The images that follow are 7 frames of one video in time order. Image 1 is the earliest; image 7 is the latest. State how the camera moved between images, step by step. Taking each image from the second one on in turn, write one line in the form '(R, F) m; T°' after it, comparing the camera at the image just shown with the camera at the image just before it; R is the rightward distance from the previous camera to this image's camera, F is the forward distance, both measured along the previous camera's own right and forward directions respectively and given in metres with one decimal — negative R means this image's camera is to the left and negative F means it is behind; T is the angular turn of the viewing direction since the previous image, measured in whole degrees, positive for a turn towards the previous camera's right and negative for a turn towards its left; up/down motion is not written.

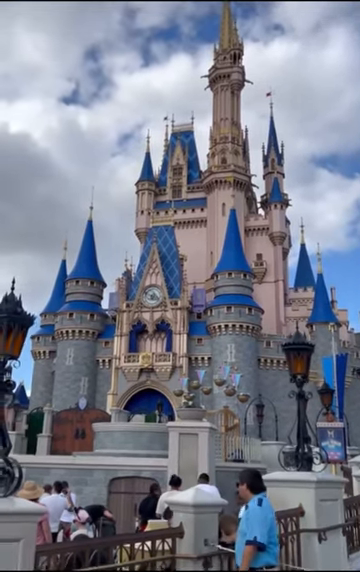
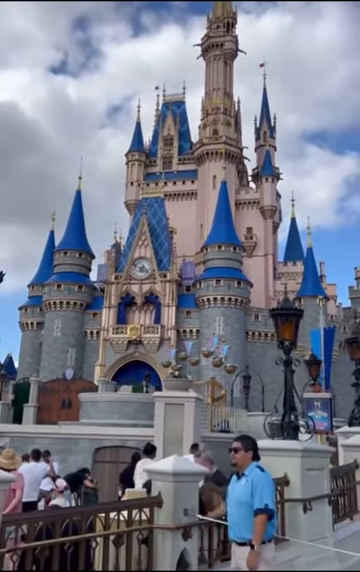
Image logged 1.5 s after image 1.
(+0.1, +0.2) m; +1°
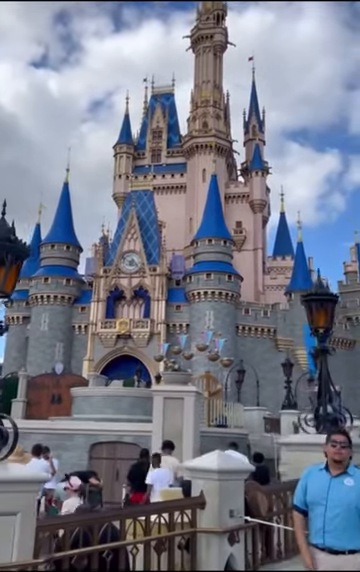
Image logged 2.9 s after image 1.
(-0.4, +0.4) m; +2°
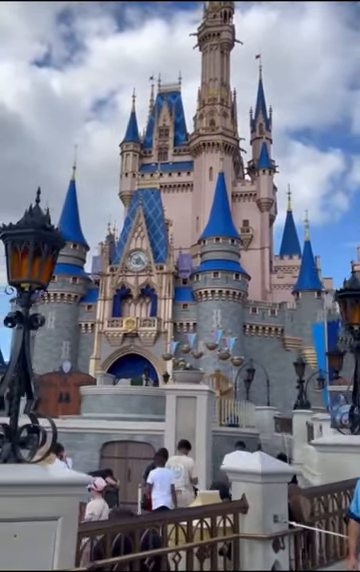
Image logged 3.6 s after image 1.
(-0.2, +0.2) m; 0°
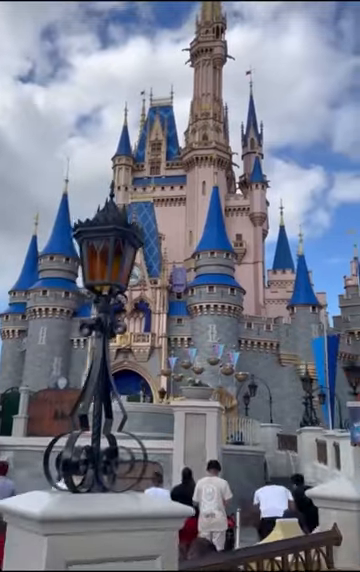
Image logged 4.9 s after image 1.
(-0.6, +0.4) m; +1°
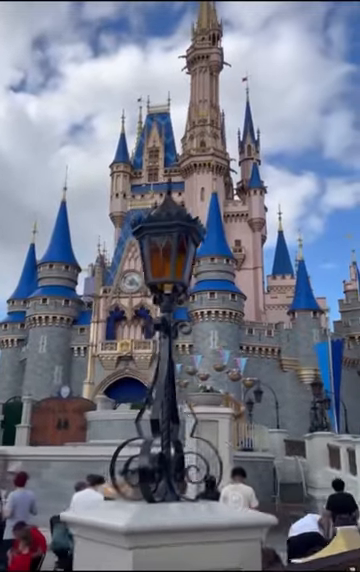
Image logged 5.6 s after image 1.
(-0.3, +0.1) m; 0°
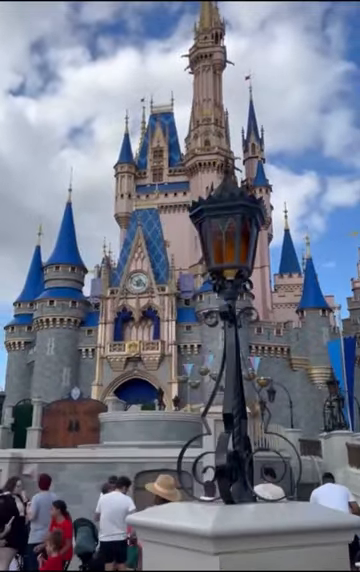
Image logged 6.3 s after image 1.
(-0.3, +0.2) m; 0°
